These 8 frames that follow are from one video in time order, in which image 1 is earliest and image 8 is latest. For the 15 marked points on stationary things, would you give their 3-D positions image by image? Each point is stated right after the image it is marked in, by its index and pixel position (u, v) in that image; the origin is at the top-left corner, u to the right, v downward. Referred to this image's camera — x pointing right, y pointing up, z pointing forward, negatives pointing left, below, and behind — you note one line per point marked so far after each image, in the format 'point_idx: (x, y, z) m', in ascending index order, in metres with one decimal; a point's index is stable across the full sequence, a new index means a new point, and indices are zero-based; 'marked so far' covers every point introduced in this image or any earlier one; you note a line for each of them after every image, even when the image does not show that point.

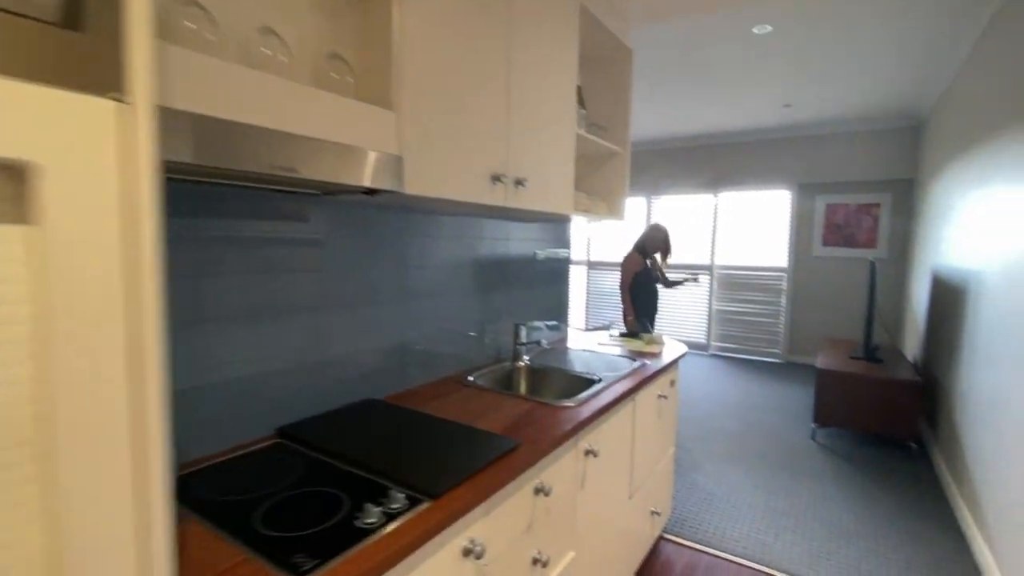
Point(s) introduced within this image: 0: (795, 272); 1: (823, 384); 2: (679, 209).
0: (+3.1, +0.2, +5.5) m
1: (+2.1, -0.6, +3.3) m
2: (+2.1, +1.0, +6.1) m
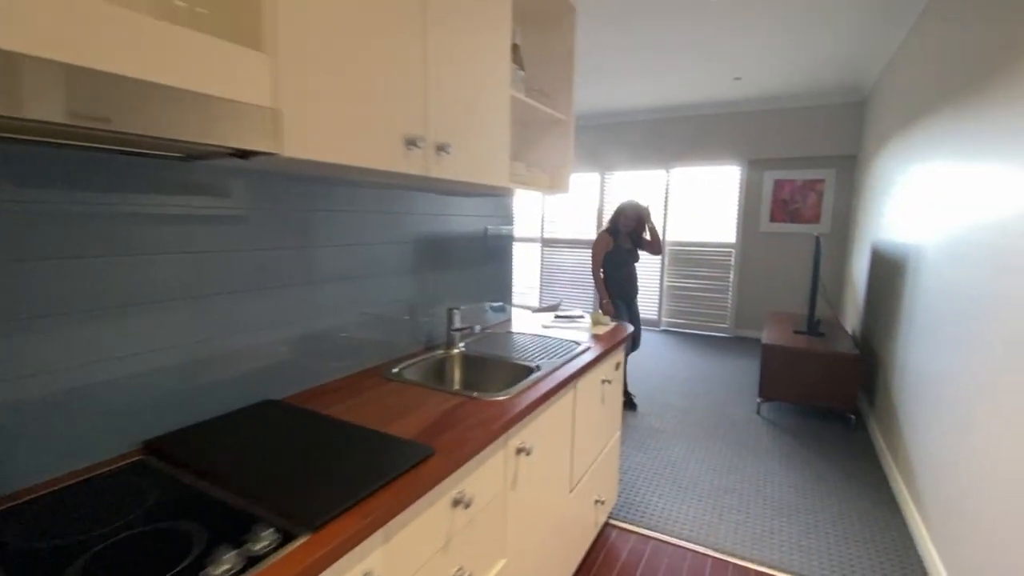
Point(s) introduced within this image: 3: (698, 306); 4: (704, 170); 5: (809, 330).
0: (+2.6, +0.4, +5.5) m
1: (+1.8, -0.5, +3.4) m
2: (+1.5, +1.3, +6.0) m
3: (+2.2, -0.2, +5.8) m
4: (+2.2, +1.3, +5.6) m
5: (+2.1, -0.3, +3.5) m
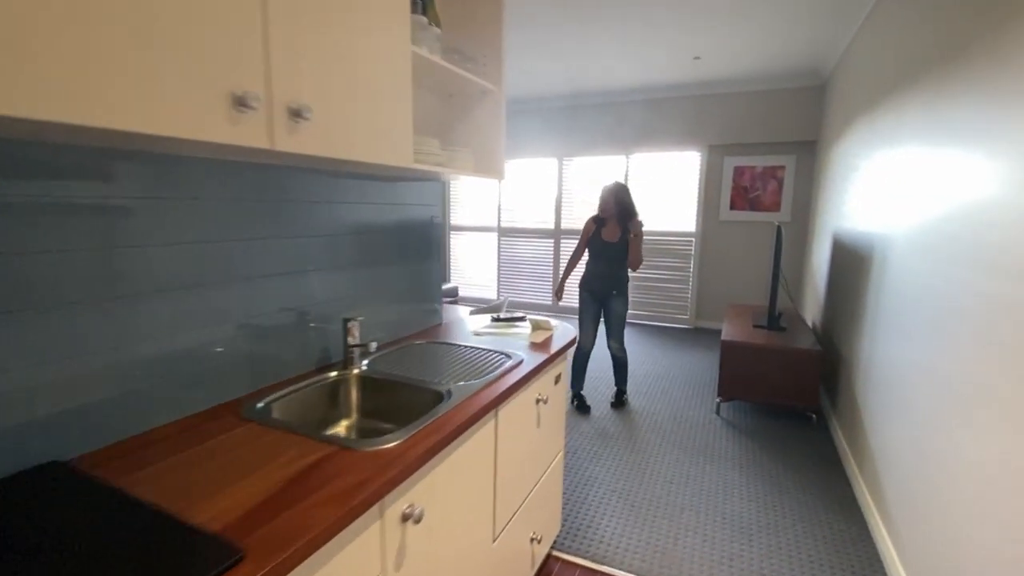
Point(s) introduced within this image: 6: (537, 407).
0: (+2.1, +0.5, +5.3) m
1: (+1.4, -0.4, +3.2) m
2: (+0.9, +1.4, +5.8) m
3: (+1.7, -0.1, +5.6) m
4: (+1.7, +1.4, +5.4) m
5: (+1.7, -0.3, +3.3) m
6: (+0.1, -0.4, +1.6) m
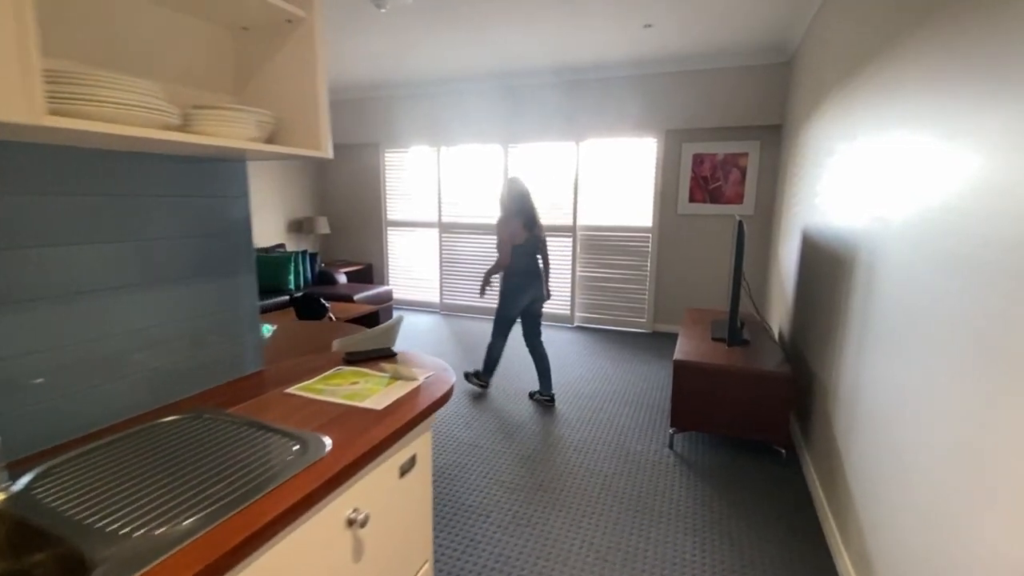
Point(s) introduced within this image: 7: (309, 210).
0: (+1.5, +0.5, +4.8) m
1: (+0.9, -0.5, +2.6) m
2: (+0.3, +1.3, +5.2) m
3: (+1.0, -0.1, +5.1) m
4: (+1.0, +1.4, +4.9) m
5: (+1.2, -0.3, +2.8) m
6: (-0.3, -0.5, +1.0) m
7: (-2.5, +1.0, +6.1) m
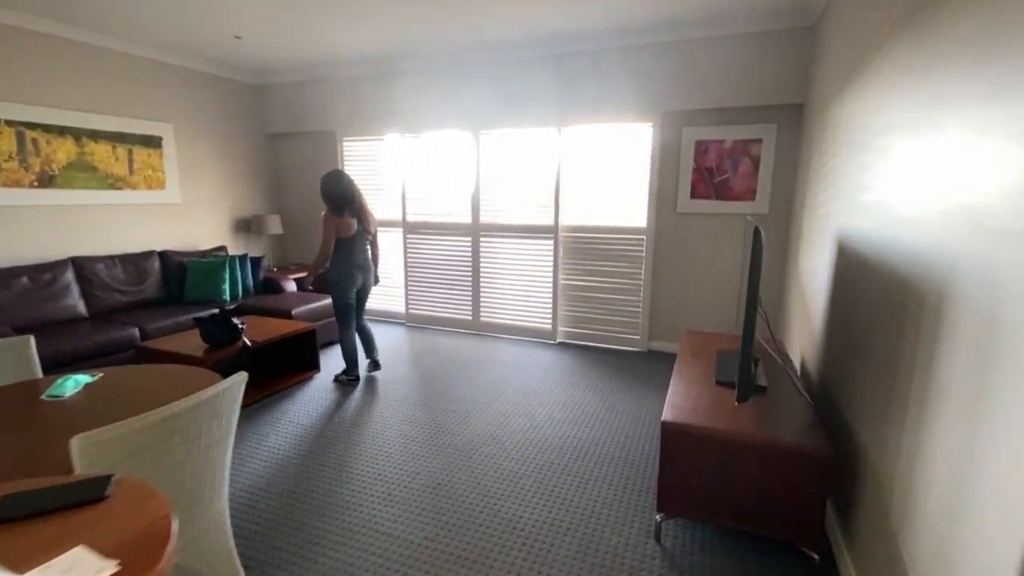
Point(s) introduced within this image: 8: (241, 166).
0: (+1.2, +0.4, +4.1) m
1: (+0.6, -0.6, +1.9) m
2: (0.0, +1.2, +4.4) m
3: (+0.8, -0.2, +4.3) m
4: (+0.8, +1.3, +4.1) m
5: (+1.0, -0.4, +2.1) m
6: (-0.6, -0.6, +0.3) m
7: (-2.7, +0.9, +5.4) m
8: (-2.8, +1.3, +5.1) m
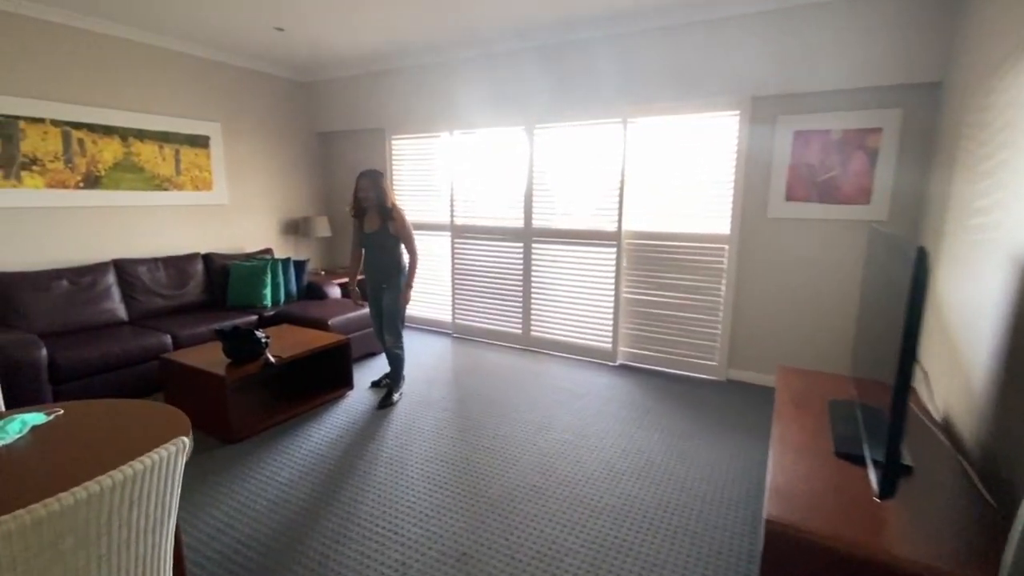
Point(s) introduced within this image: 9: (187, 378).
0: (+1.6, +0.3, +3.4) m
1: (+0.7, -0.7, +1.3) m
2: (+0.5, +1.1, +3.9) m
3: (+1.2, -0.3, +3.8) m
4: (+1.2, +1.2, +3.5) m
5: (+1.1, -0.5, +1.5) m
6: (-0.7, -0.7, -0.1) m
7: (-2.1, +0.8, +5.2) m
8: (-2.3, +1.2, +5.0) m
9: (-1.8, -0.5, +2.8) m
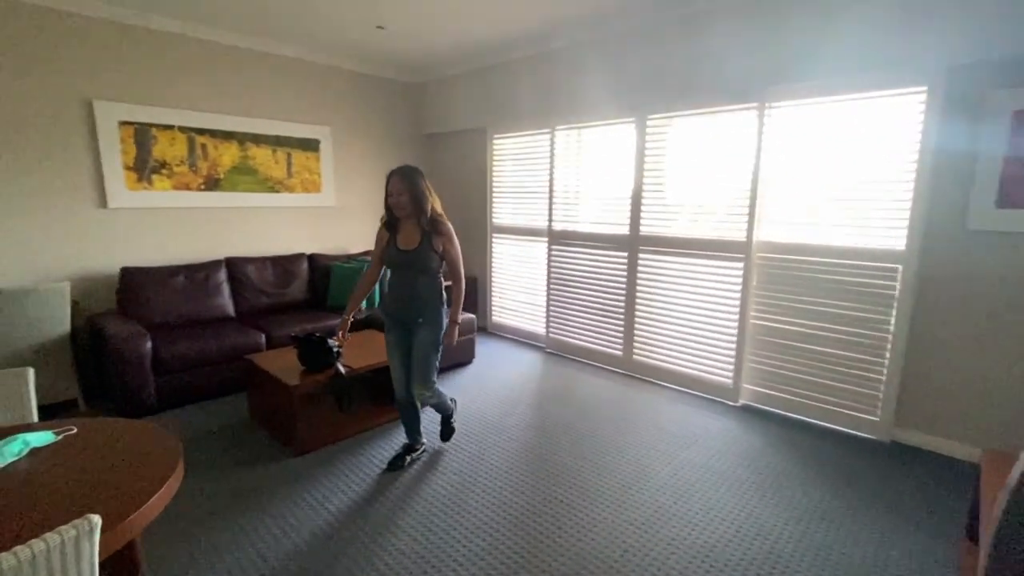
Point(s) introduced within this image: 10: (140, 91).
0: (+2.1, +0.1, +2.6) m
1: (+0.8, -0.8, +0.7) m
2: (+1.2, +1.0, +3.3) m
3: (+1.8, -0.5, +3.0) m
4: (+1.8, +1.0, +2.7) m
5: (+1.2, -0.7, +0.8) m
6: (-1.0, -0.7, -0.3) m
7: (-1.0, +0.8, +5.2) m
8: (-1.2, +1.2, +5.0) m
9: (-1.4, -0.5, +2.7) m
10: (-2.6, +1.4, +3.4) m
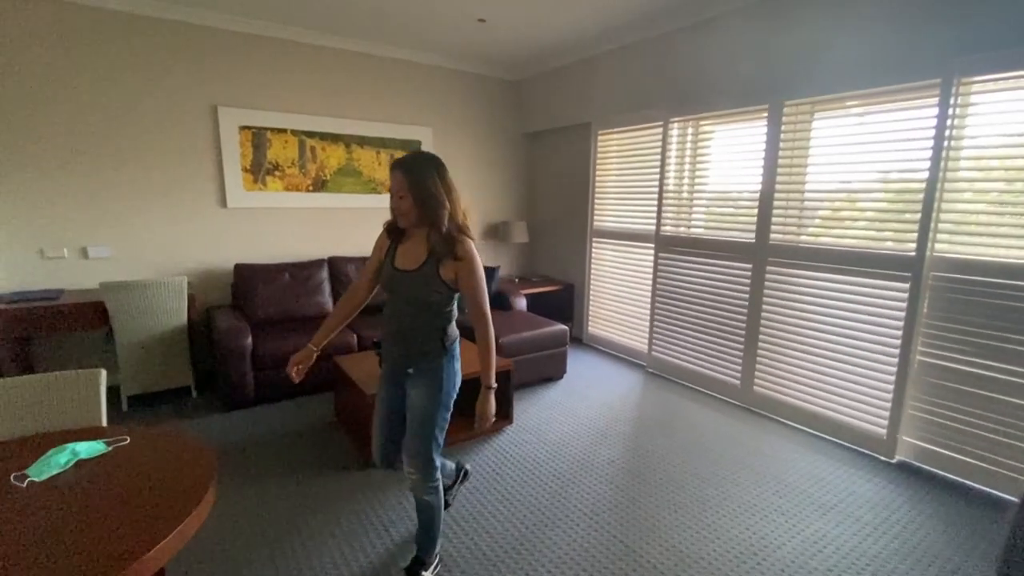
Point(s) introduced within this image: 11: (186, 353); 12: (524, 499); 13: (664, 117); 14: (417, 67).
0: (+2.5, 0.0, +1.8) m
1: (+0.7, -0.9, +0.3) m
2: (+1.8, +0.9, +2.7) m
3: (+2.3, -0.6, +2.2) m
4: (+2.3, +0.9, +2.0) m
5: (+1.2, -0.8, +0.2) m
6: (-1.2, -0.7, -0.4) m
7: (0.0, +0.8, +5.0) m
8: (-0.2, +1.2, +4.8) m
9: (-0.9, -0.5, +2.7) m
10: (-1.8, +1.4, +3.6) m
11: (-2.1, -0.4, +3.1) m
12: (+0.1, -0.9, +2.2) m
13: (+1.1, +1.3, +3.6) m
14: (-0.8, +1.9, +4.2) m
